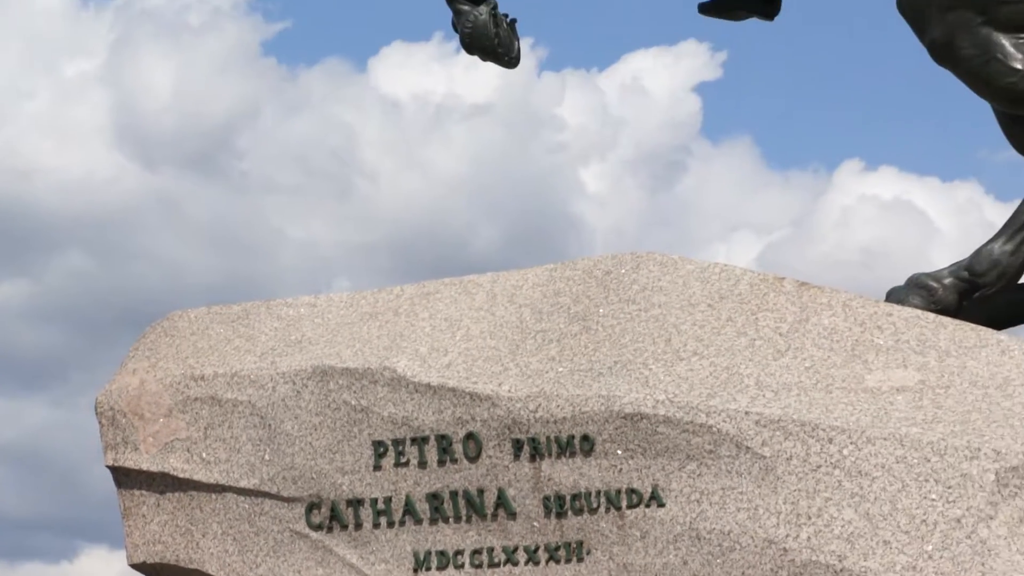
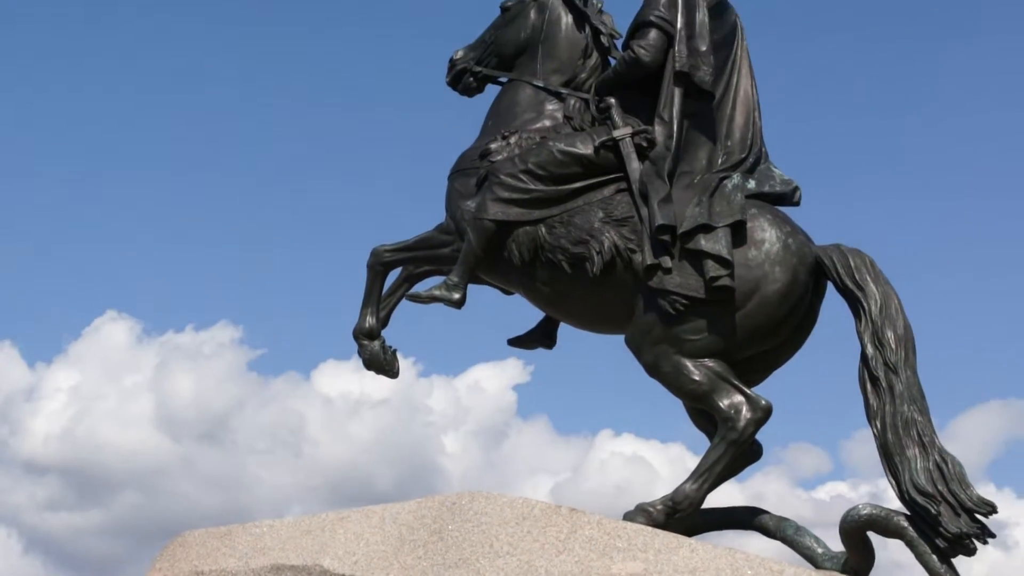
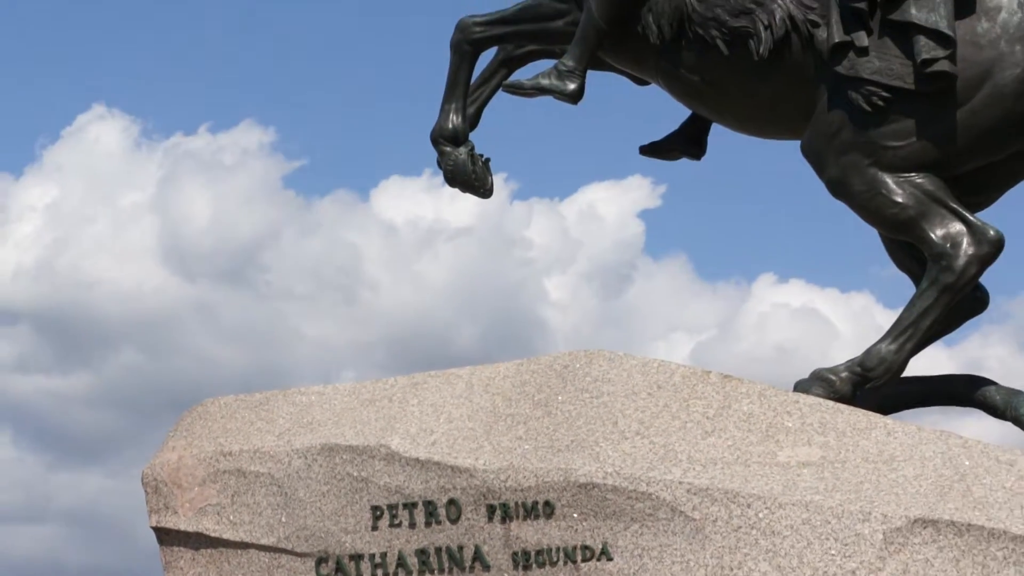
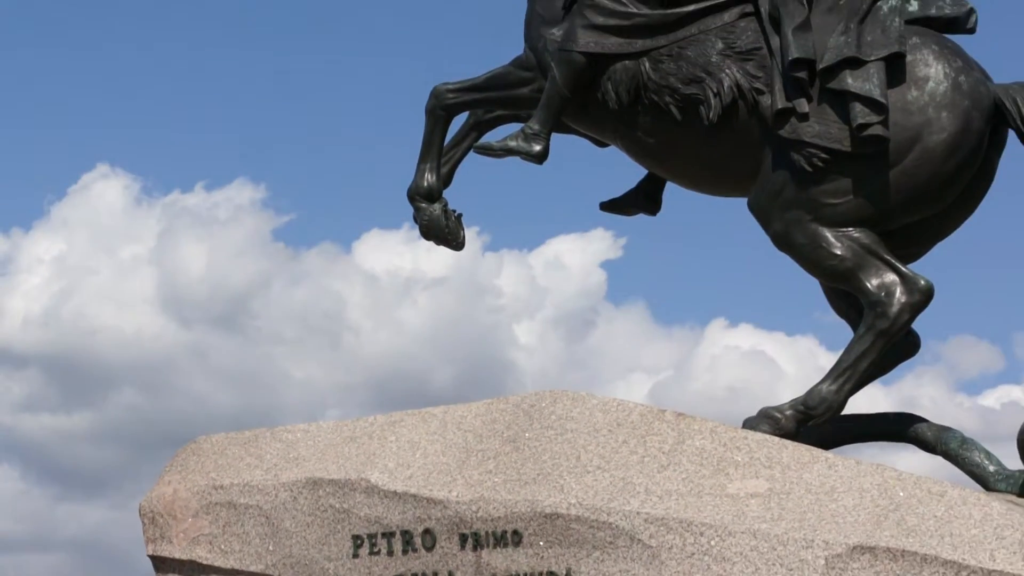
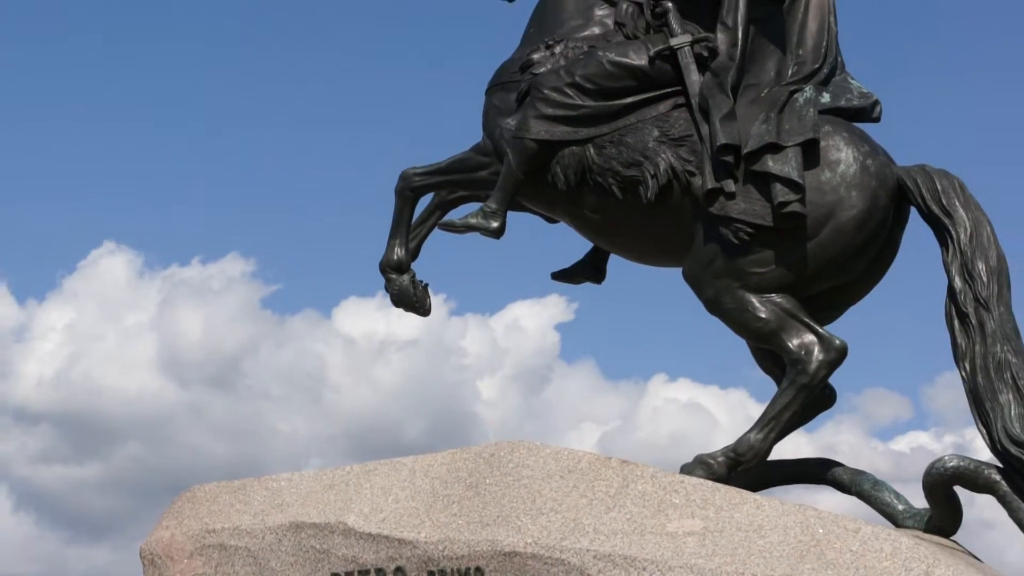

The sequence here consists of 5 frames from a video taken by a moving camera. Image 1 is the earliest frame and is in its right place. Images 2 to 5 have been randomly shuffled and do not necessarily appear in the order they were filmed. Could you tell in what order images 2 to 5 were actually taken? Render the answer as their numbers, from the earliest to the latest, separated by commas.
3, 4, 5, 2
